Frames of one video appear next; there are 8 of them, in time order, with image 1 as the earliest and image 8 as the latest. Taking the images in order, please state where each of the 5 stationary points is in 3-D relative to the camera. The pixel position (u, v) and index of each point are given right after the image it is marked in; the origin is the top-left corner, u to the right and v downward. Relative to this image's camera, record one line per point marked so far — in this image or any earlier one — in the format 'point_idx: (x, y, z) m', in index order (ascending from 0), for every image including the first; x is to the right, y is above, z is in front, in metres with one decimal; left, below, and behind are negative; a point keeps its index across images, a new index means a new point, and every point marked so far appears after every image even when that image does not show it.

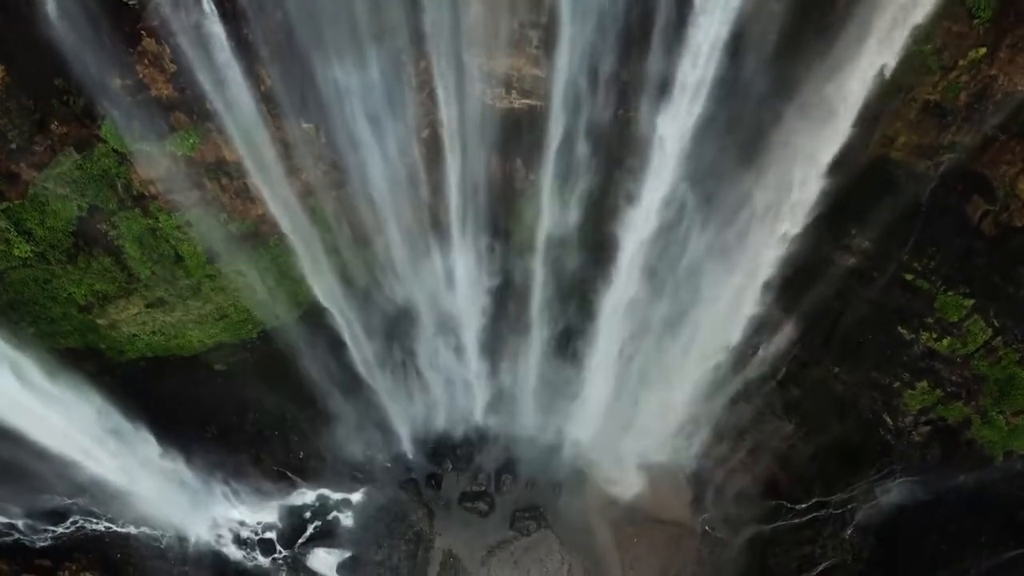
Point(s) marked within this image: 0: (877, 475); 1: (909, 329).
0: (+6.5, -3.4, +12.2) m
1: (+6.4, -0.7, +11.0) m
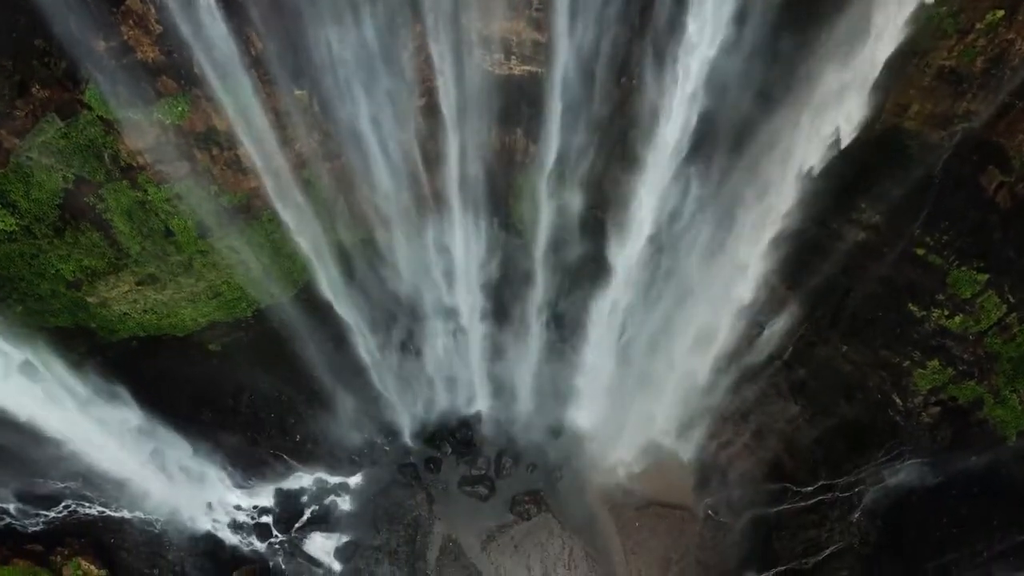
0: (+6.5, -3.0, +11.9) m
1: (+6.4, -0.3, +10.7) m
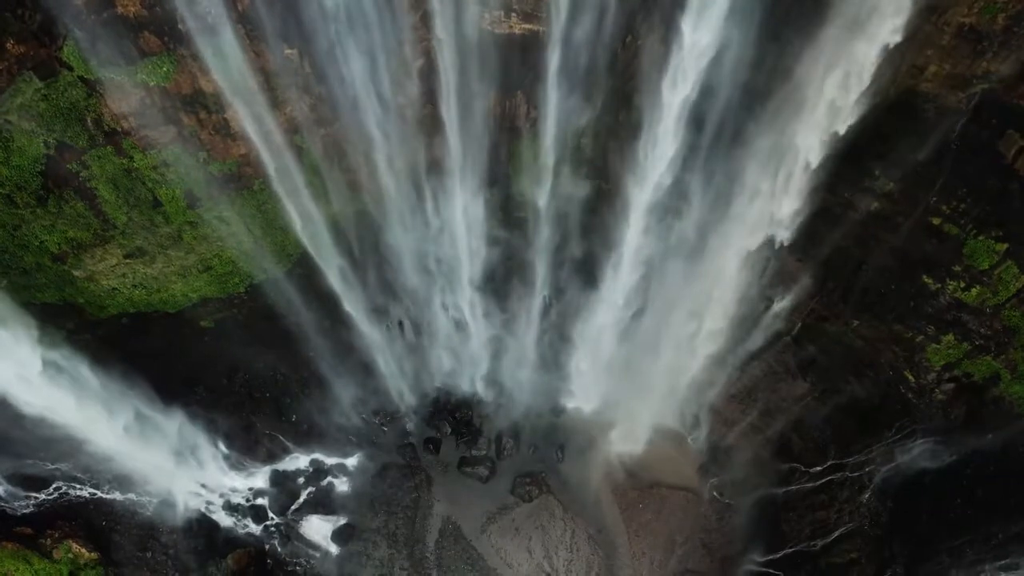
0: (+6.5, -2.5, +11.6) m
1: (+6.4, +0.1, +10.4) m
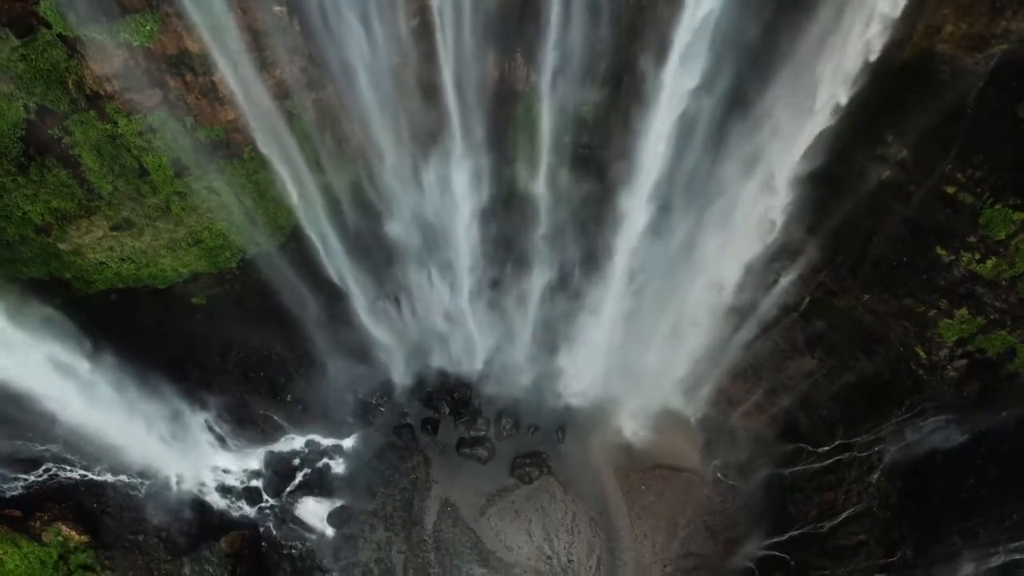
0: (+6.5, -2.1, +11.2) m
1: (+6.4, +0.6, +10.0) m
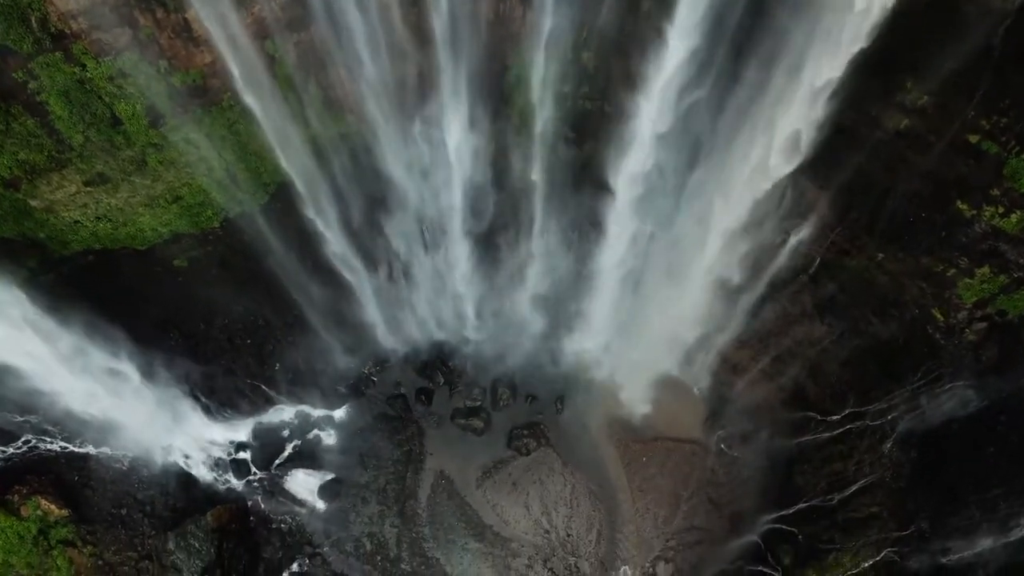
0: (+6.5, -1.5, +10.7) m
1: (+6.3, +1.2, +9.4) m
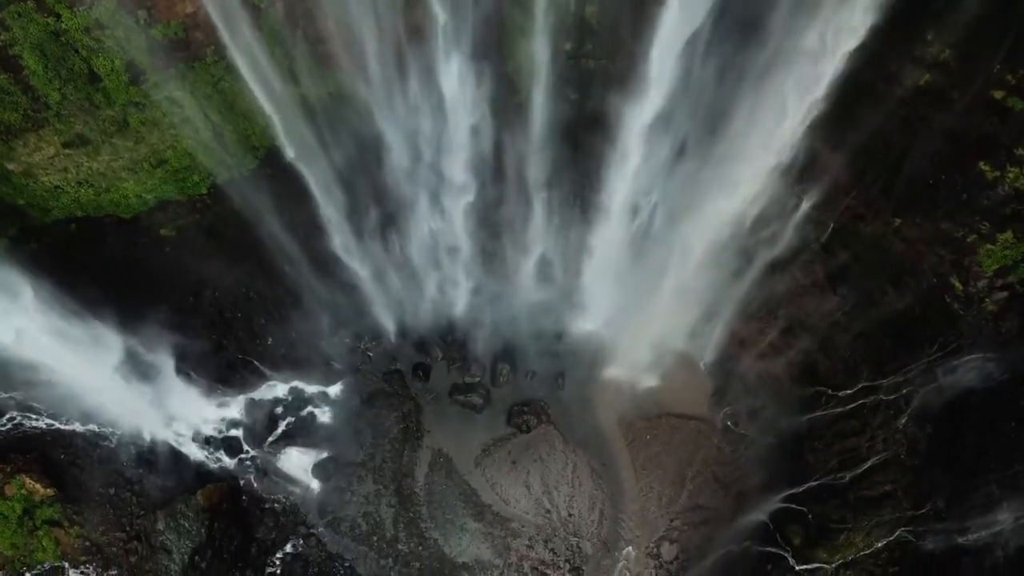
0: (+6.5, -1.0, +10.3) m
1: (+6.3, +1.6, +9.0) m
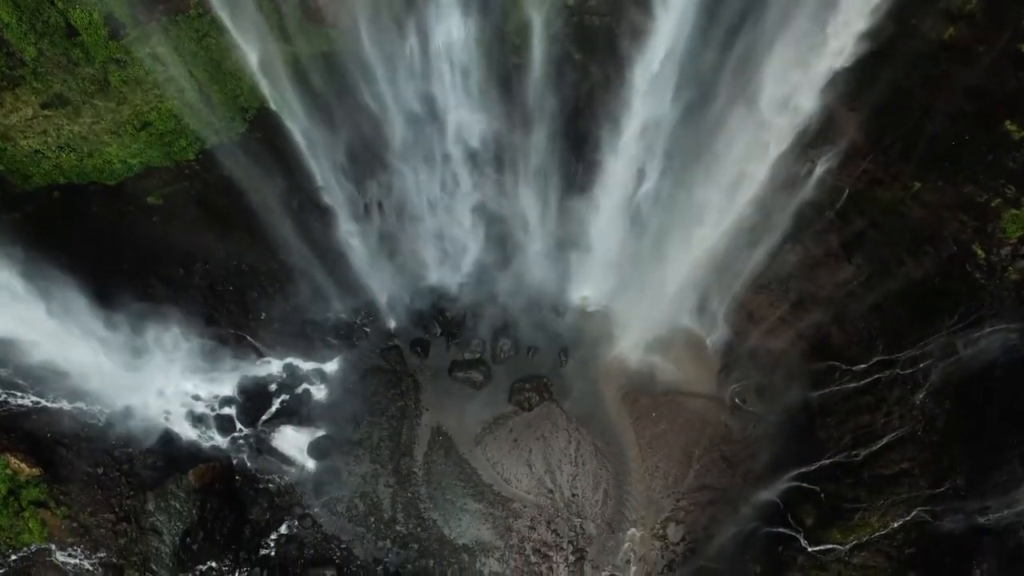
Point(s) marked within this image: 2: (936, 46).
0: (+6.5, -0.5, +9.8) m
1: (+6.3, +2.1, +8.5) m
2: (+5.4, +3.1, +8.7) m
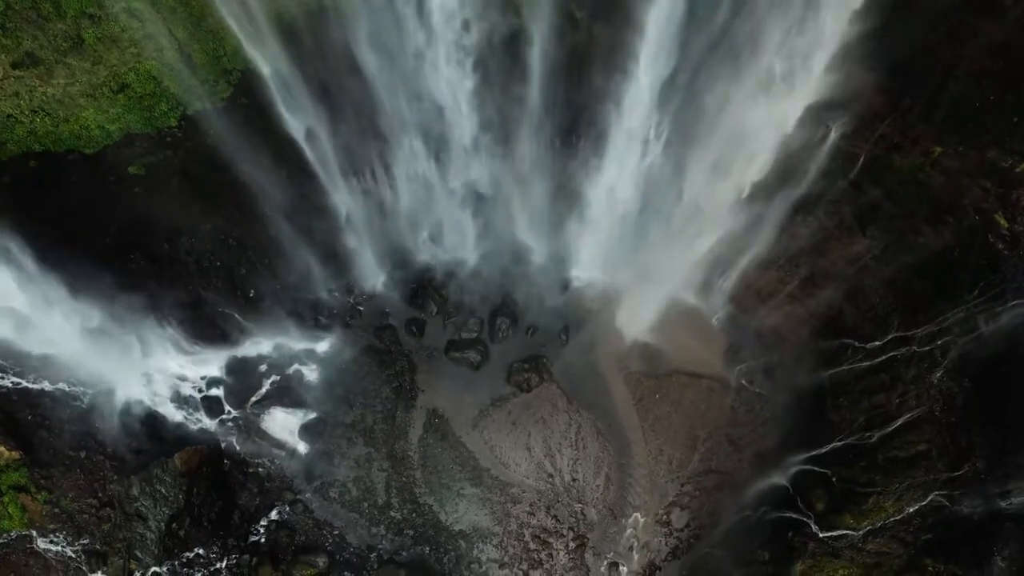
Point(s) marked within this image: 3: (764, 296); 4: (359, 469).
0: (+6.4, -0.1, +9.3) m
1: (+6.3, +2.4, +8.0) m
2: (+5.4, +3.5, +8.2) m
3: (+4.2, -0.2, +11.2) m
4: (-2.4, -2.8, +10.7) m
